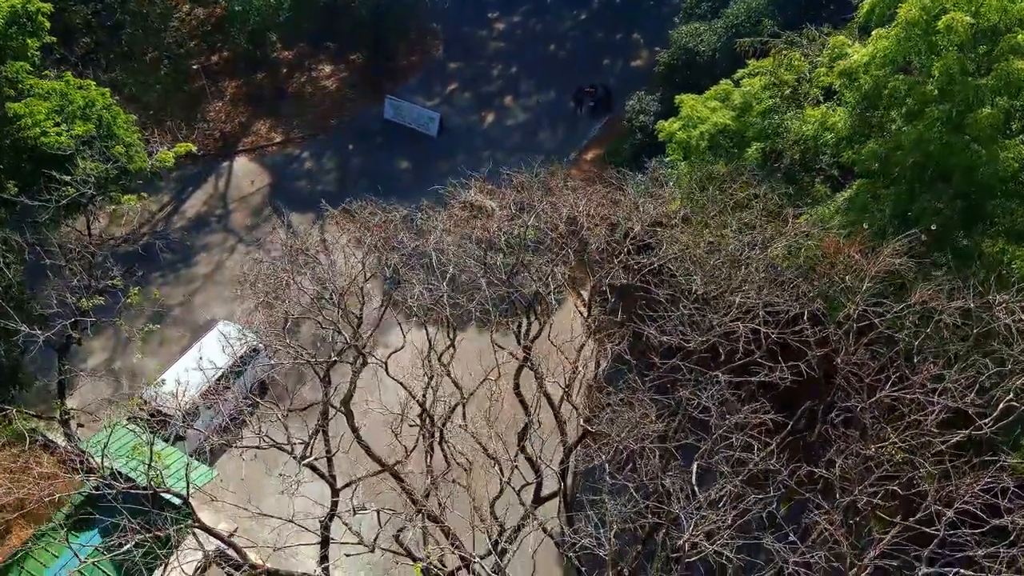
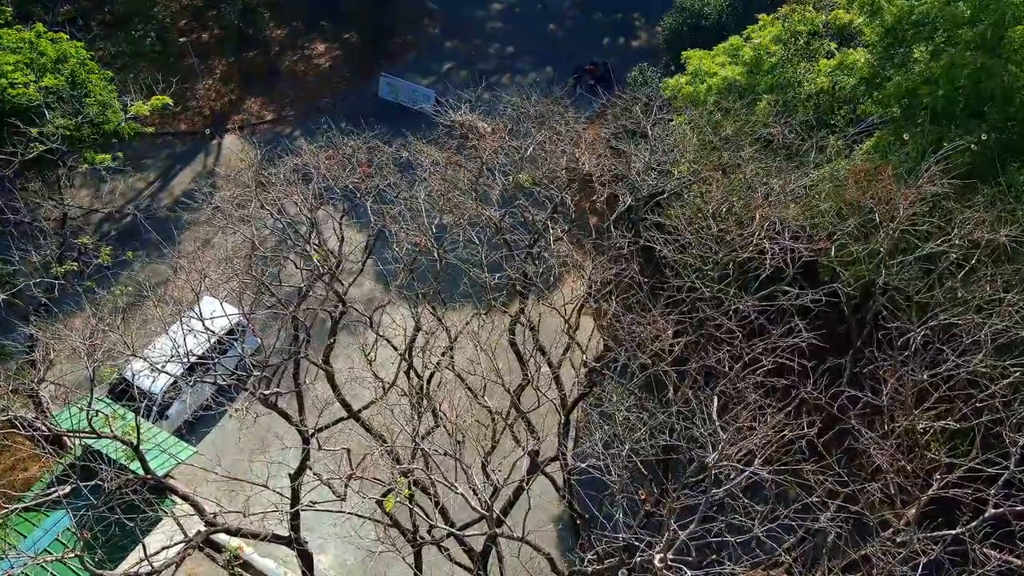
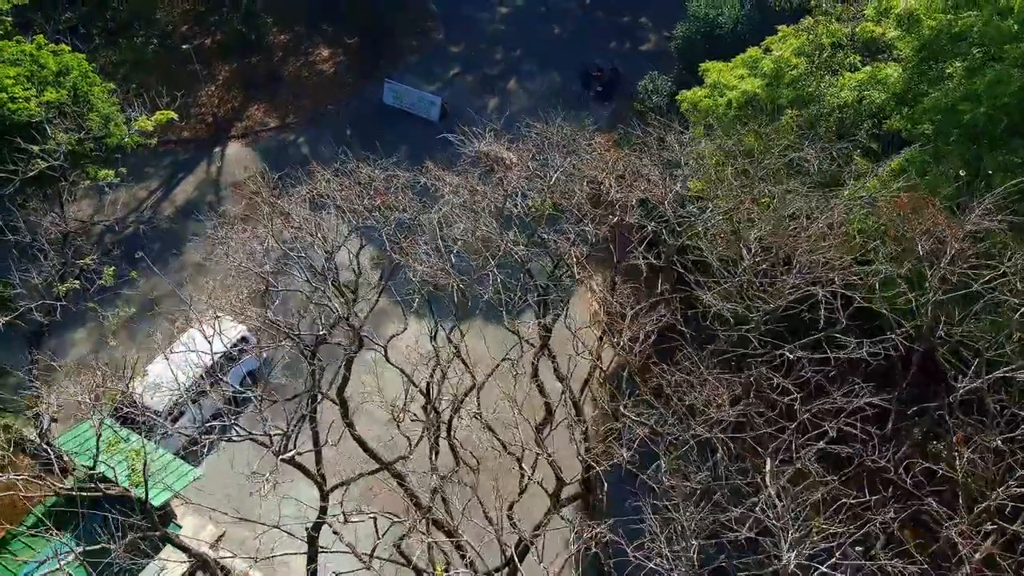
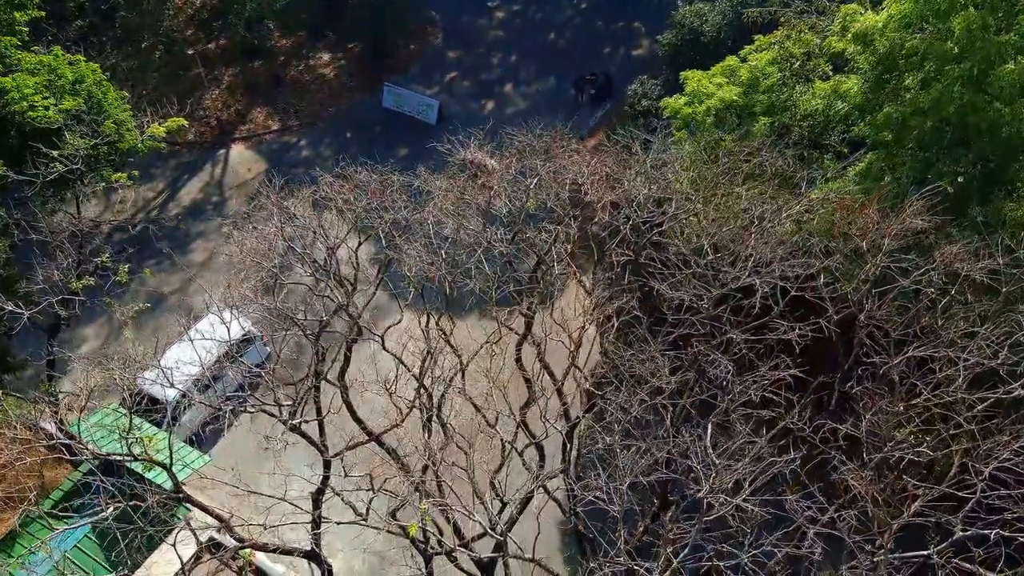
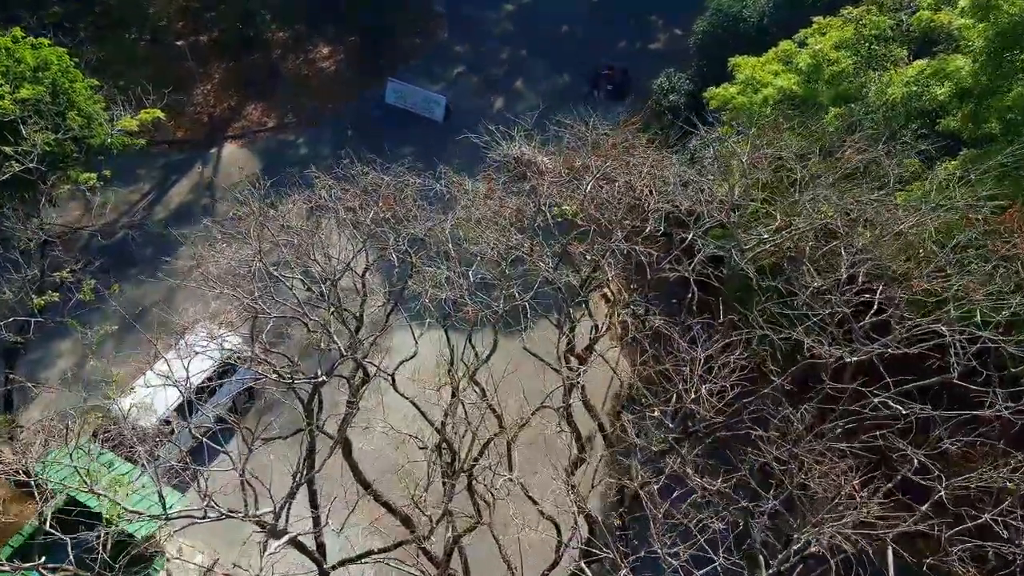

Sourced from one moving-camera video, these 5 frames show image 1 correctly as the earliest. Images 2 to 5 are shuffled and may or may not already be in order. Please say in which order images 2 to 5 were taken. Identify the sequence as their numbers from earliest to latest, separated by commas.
4, 2, 3, 5
